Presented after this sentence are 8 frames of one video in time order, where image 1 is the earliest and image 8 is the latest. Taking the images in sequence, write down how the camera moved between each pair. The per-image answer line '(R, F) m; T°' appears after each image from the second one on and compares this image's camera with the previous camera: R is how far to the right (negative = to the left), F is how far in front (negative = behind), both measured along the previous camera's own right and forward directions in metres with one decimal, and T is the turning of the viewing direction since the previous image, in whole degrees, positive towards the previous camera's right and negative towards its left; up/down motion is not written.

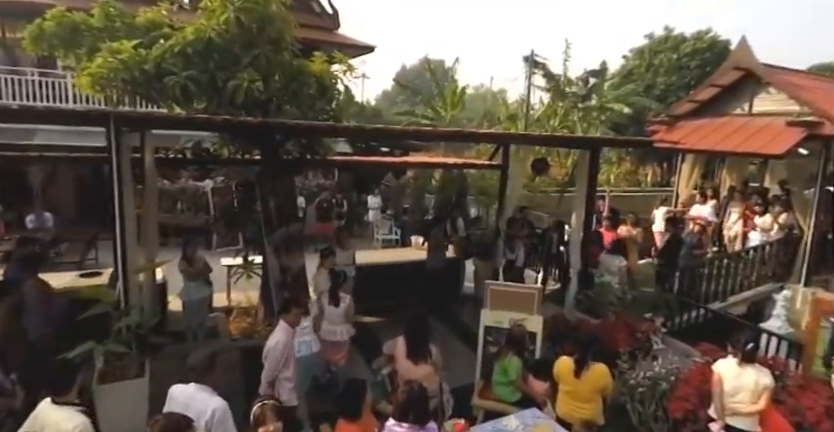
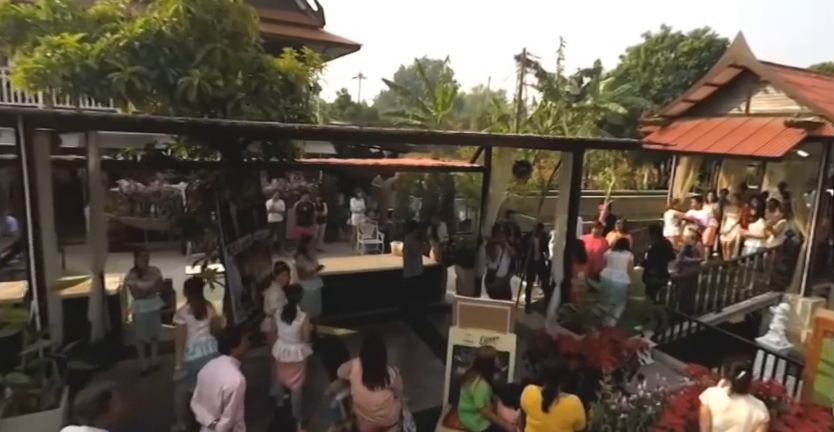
(+0.4, +0.5) m; 0°
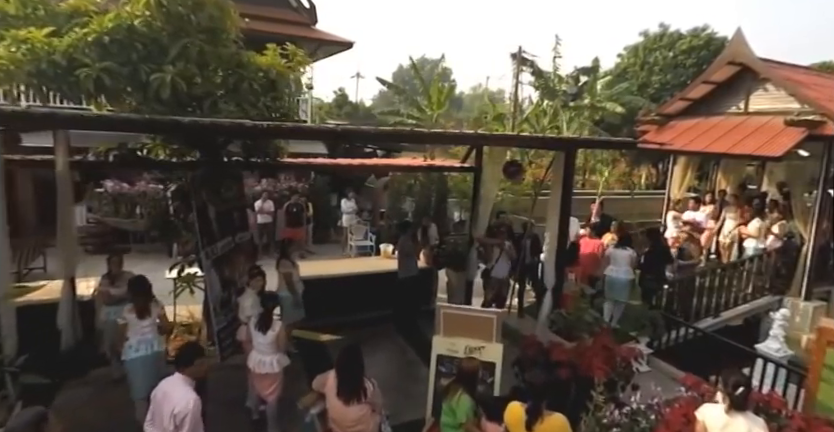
(+0.2, +0.3) m; 0°
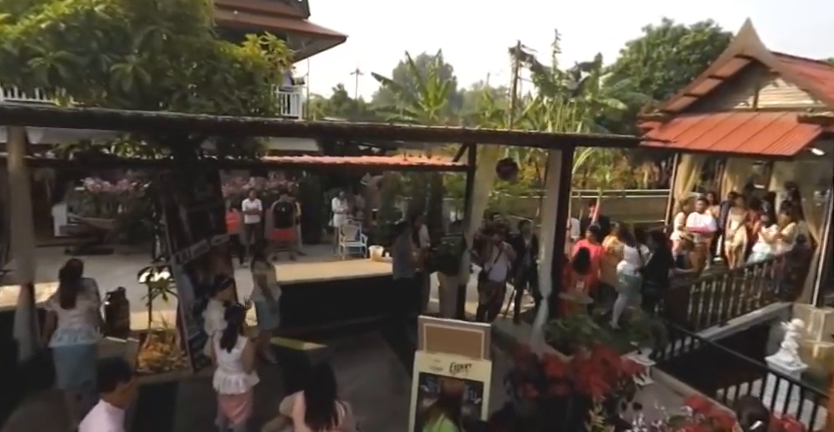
(+0.2, +0.4) m; 0°
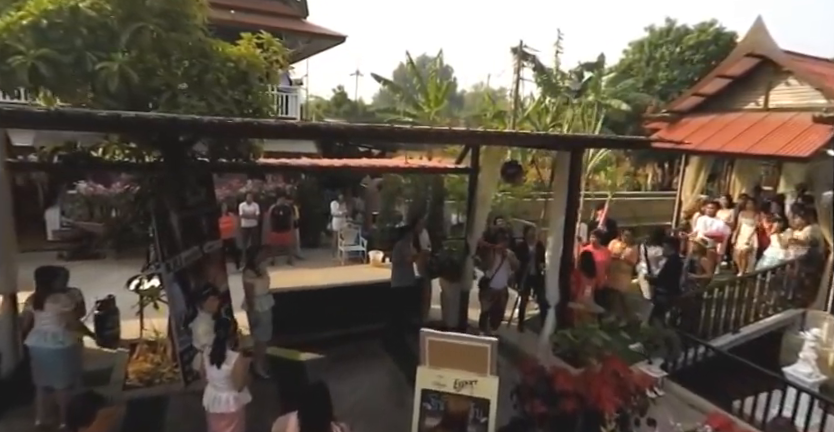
(0.0, +0.3) m; 0°
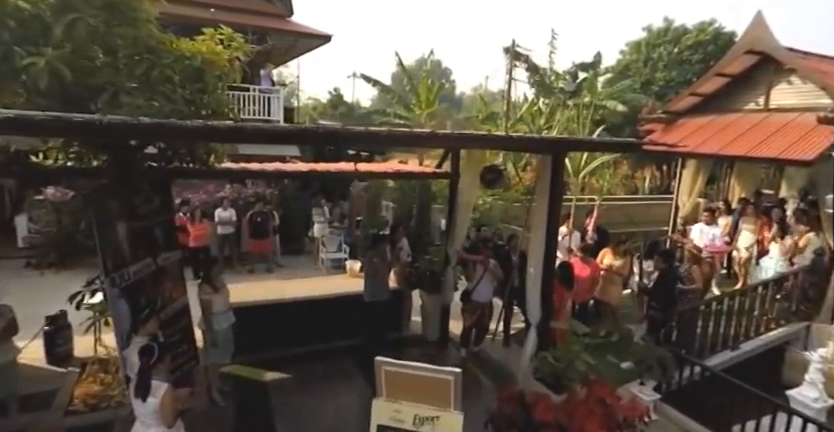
(+0.3, +0.5) m; 0°
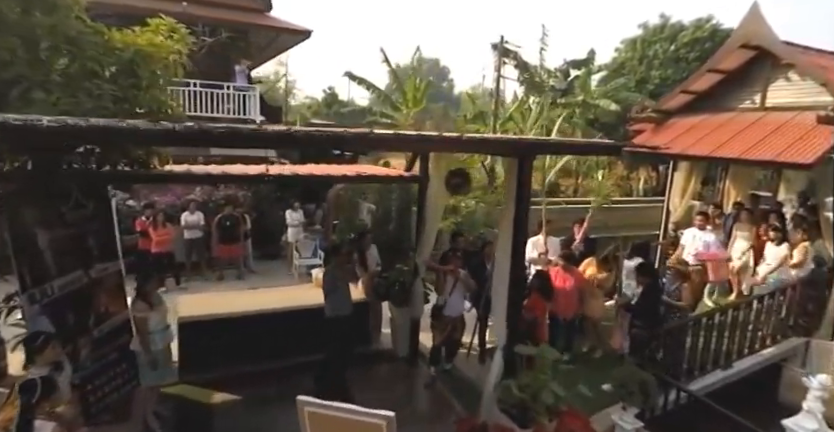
(+0.4, +0.5) m; 0°
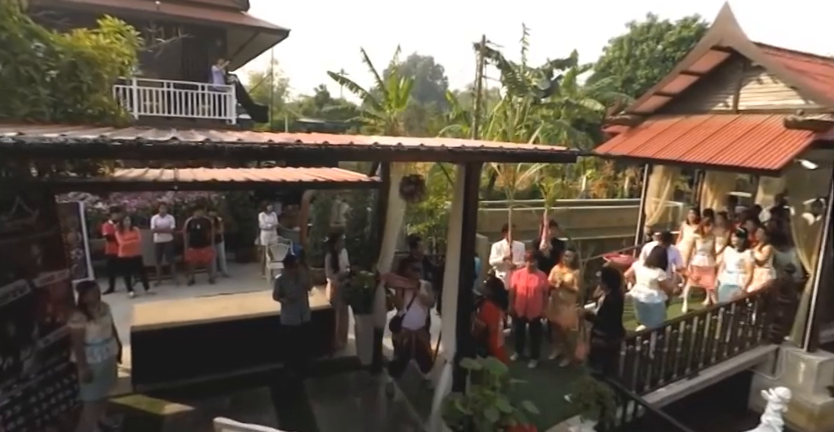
(+0.4, +0.1) m; 0°
